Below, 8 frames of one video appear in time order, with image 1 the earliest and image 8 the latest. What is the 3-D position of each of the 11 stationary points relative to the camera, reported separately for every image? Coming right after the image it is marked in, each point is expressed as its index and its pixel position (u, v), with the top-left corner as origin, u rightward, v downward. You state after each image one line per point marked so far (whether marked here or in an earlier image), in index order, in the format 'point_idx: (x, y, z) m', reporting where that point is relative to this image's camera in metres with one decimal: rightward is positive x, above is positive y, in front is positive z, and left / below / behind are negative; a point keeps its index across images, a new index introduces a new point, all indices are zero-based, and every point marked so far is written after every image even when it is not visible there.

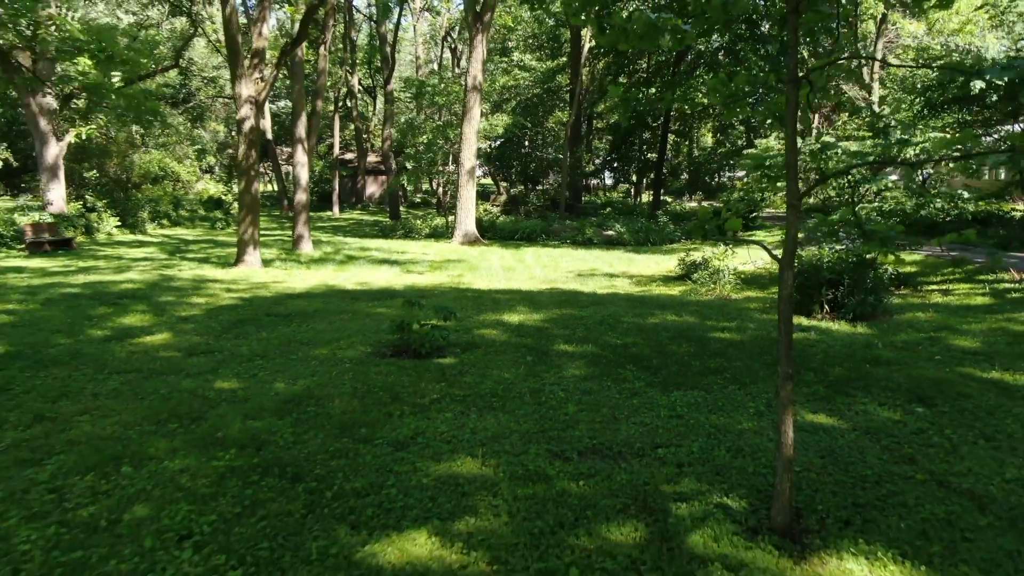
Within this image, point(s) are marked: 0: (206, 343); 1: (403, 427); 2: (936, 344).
0: (-2.2, -0.4, +6.5) m
1: (-0.5, -0.7, +4.4) m
2: (+3.1, -0.4, +6.6) m
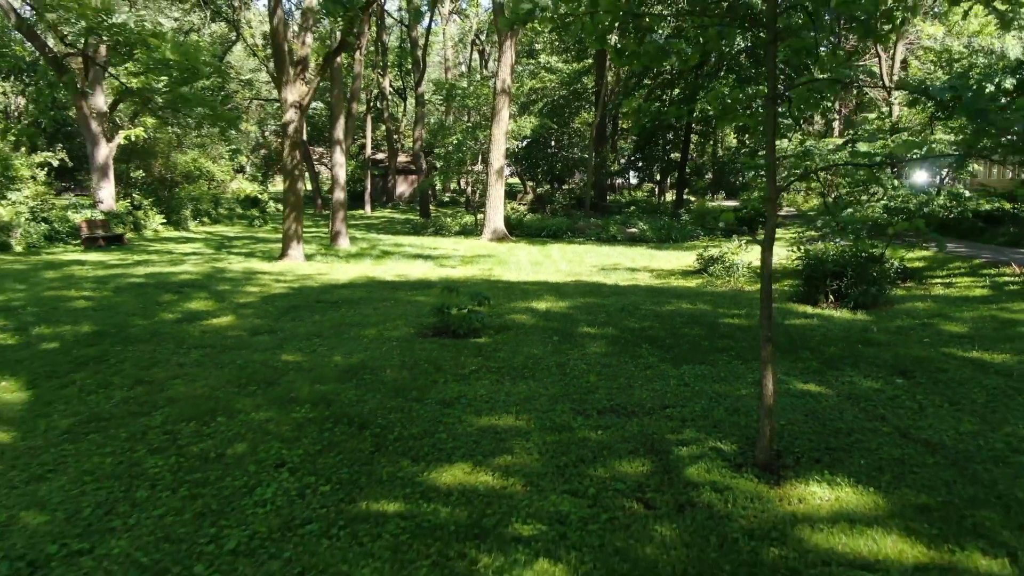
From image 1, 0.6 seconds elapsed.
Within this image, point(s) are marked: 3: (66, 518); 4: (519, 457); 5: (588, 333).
0: (-1.9, -0.3, +7.3) m
1: (-0.4, -0.6, +5.1) m
2: (+3.3, -0.3, +7.2) m
3: (-1.5, -0.8, +3.2) m
4: (0.0, -0.7, +3.9) m
5: (+0.6, -0.3, +7.0) m
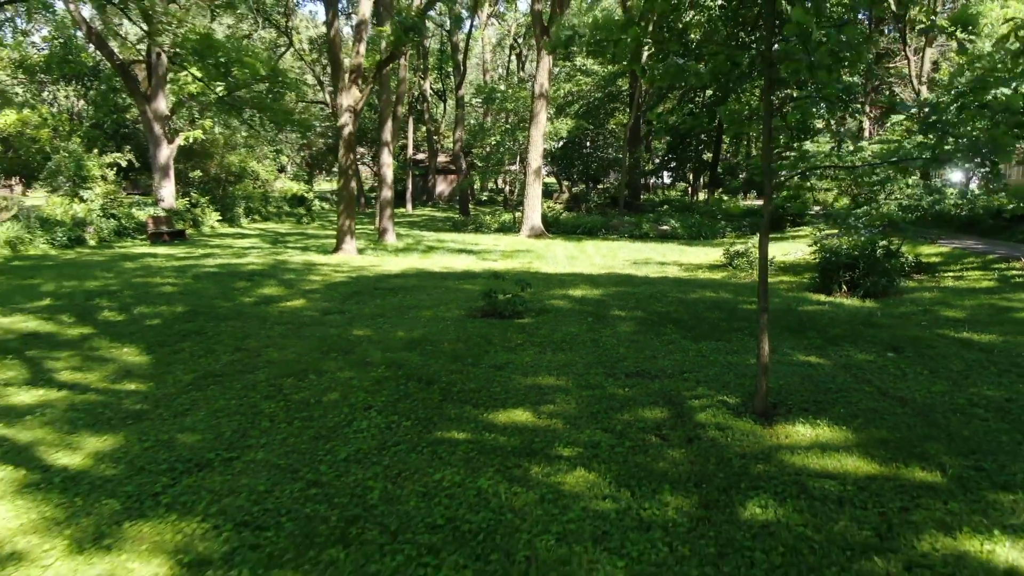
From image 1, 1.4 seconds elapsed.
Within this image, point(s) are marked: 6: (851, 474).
0: (-1.6, -0.2, +8.2) m
1: (-0.1, -0.5, +6.0) m
2: (+3.6, -0.2, +8.0) m
3: (-1.3, -0.7, +4.1) m
4: (+0.3, -0.6, +4.8) m
5: (+0.9, -0.2, +7.8) m
6: (+1.4, -0.7, +3.6) m
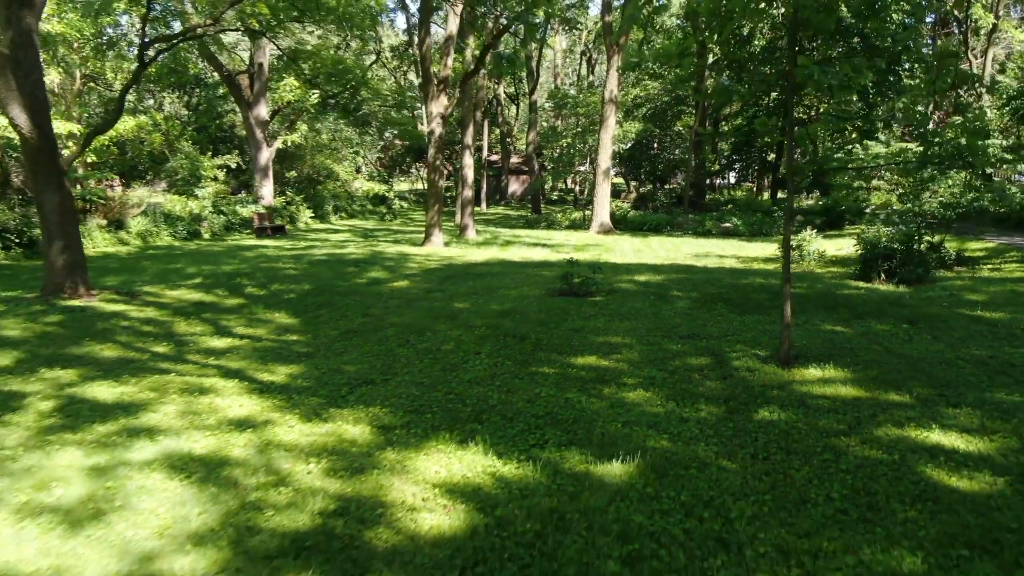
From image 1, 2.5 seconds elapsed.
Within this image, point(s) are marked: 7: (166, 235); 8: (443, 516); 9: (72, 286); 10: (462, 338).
0: (-0.8, 0.0, +9.7) m
1: (+0.5, -0.3, +7.4) m
2: (+4.4, -0.1, +9.1) m
3: (-0.9, -0.5, +5.6) m
4: (+0.8, -0.4, +6.2) m
5: (+1.7, -0.1, +9.1) m
6: (+1.8, -0.6, +4.9) m
7: (-6.2, +0.9, +16.4) m
8: (-0.2, -0.8, +3.1) m
9: (-4.0, 0.0, +8.4) m
10: (-0.4, -0.4, +6.7) m
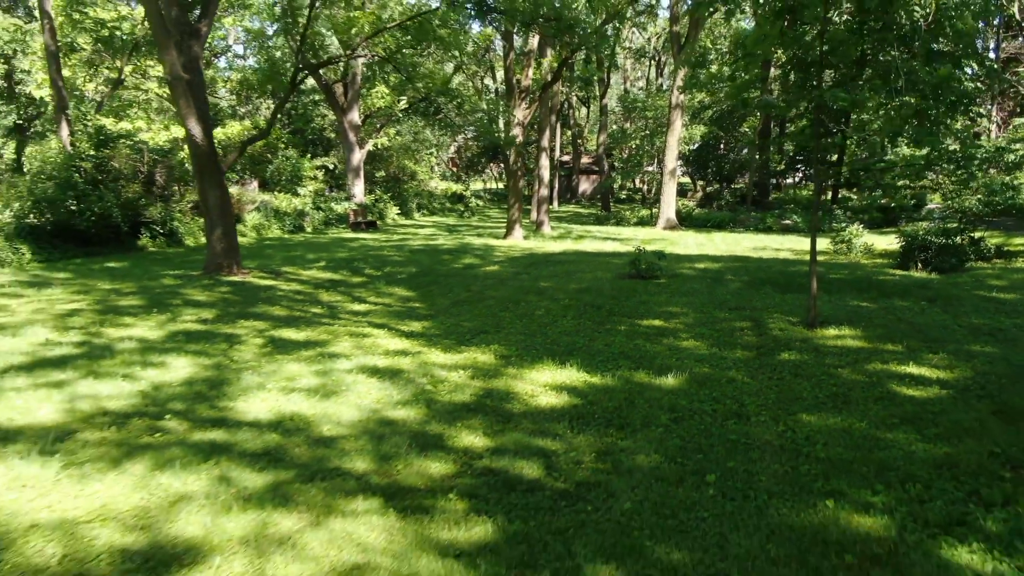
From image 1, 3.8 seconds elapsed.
0: (+0.1, +0.2, +11.3) m
1: (+1.3, -0.1, +9.0) m
2: (+5.2, 0.0, +10.3) m
3: (-0.2, -0.3, +7.2) m
4: (+1.4, -0.2, +7.7) m
5: (+2.5, +0.1, +10.6) m
6: (+2.4, -0.4, +6.4) m
7: (-4.8, +1.2, +18.4) m
8: (+0.2, -0.6, +4.7) m
9: (-3.1, +0.3, +10.3) m
10: (+0.3, -0.2, +8.3) m
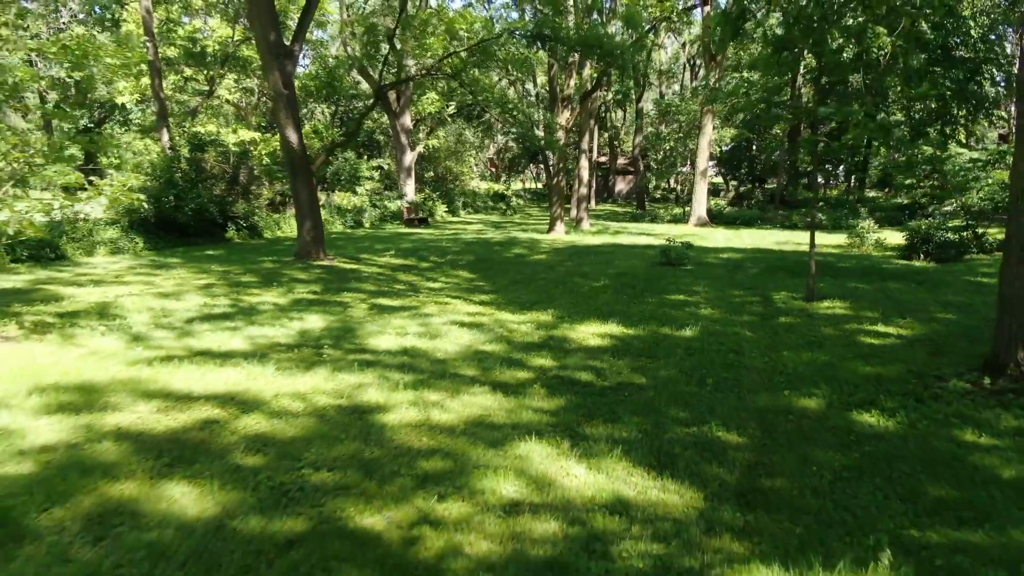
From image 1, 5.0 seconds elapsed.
0: (+0.7, +0.4, +12.9) m
1: (+1.8, +0.1, +10.5) m
2: (+5.8, +0.2, +11.8) m
3: (+0.2, -0.1, +8.8) m
4: (+1.9, -0.1, +9.3) m
5: (+3.2, +0.3, +12.1) m
6: (+2.8, -0.2, +7.9) m
7: (-3.8, +1.4, +20.2) m
8: (+0.6, -0.4, +6.3) m
9: (-2.5, +0.5, +12.0) m
10: (+0.9, 0.0, +9.9) m
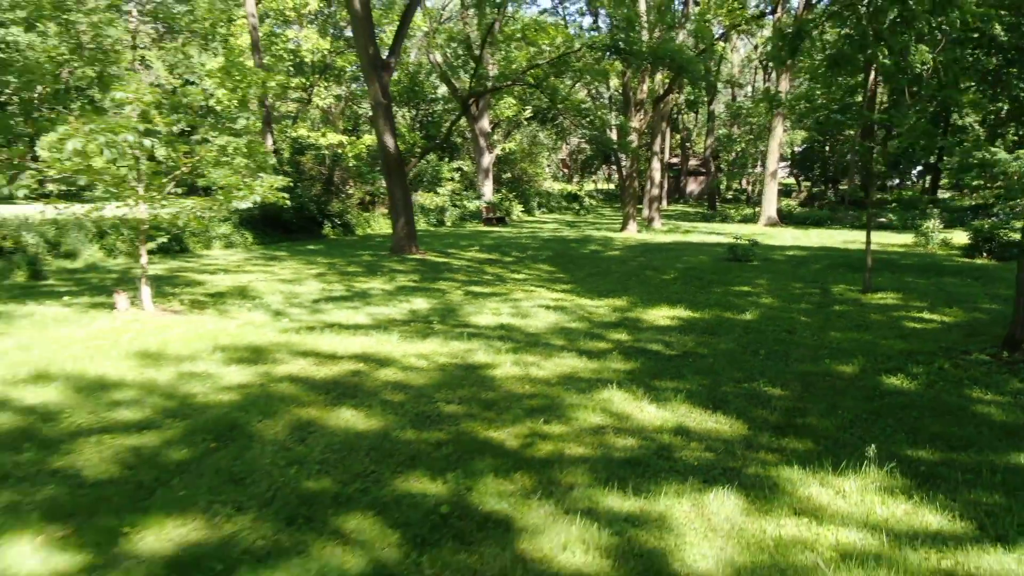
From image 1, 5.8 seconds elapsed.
0: (+1.9, +0.5, +13.8) m
1: (+2.8, +0.2, +11.3) m
2: (+6.9, +0.3, +12.3) m
3: (+1.1, 0.0, +9.8) m
4: (+2.8, 0.0, +10.1) m
5: (+4.2, +0.4, +12.8) m
6: (+3.6, -0.1, +8.7) m
7: (-2.1, +1.5, +21.4) m
8: (+1.2, -0.3, +7.2) m
9: (-1.4, +0.6, +13.2) m
10: (+1.8, +0.1, +10.8) m
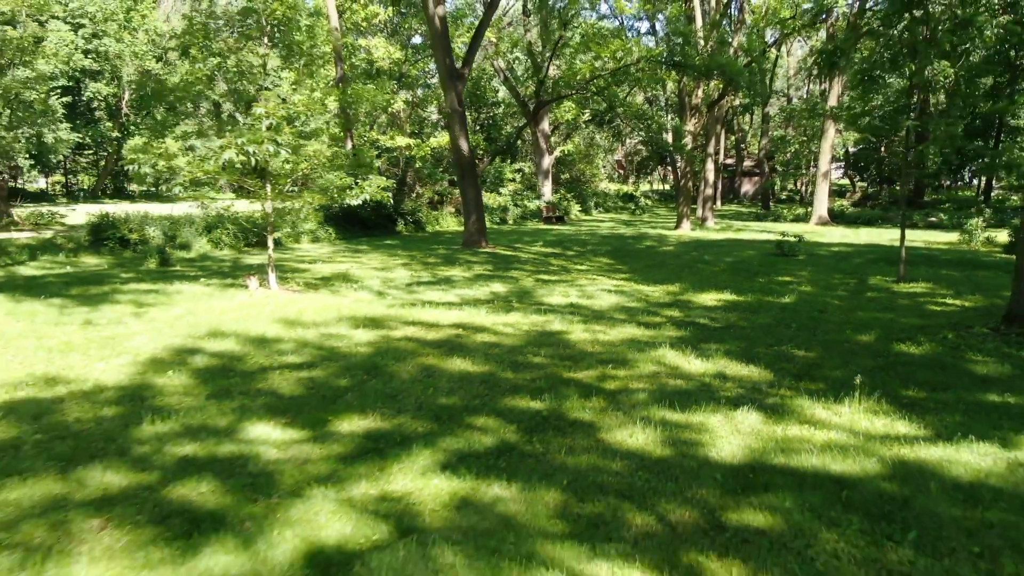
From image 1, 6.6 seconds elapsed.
0: (+2.9, +0.6, +14.9) m
1: (+3.6, +0.3, +12.3) m
2: (+7.8, +0.3, +13.0) m
3: (+1.8, +0.1, +10.9) m
4: (+3.6, +0.1, +11.1) m
5: (+5.2, +0.5, +13.7) m
6: (+4.2, 0.0, +9.6) m
7: (-0.7, +1.7, +22.7) m
8: (+1.8, -0.1, +8.3) m
9: (-0.5, +0.7, +14.4) m
10: (+2.6, +0.2, +11.8) m
